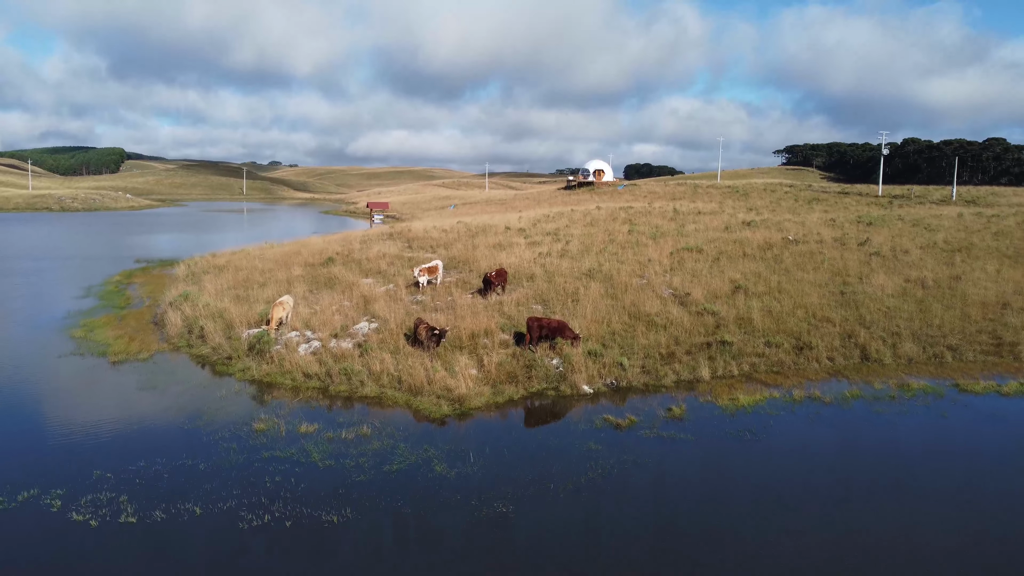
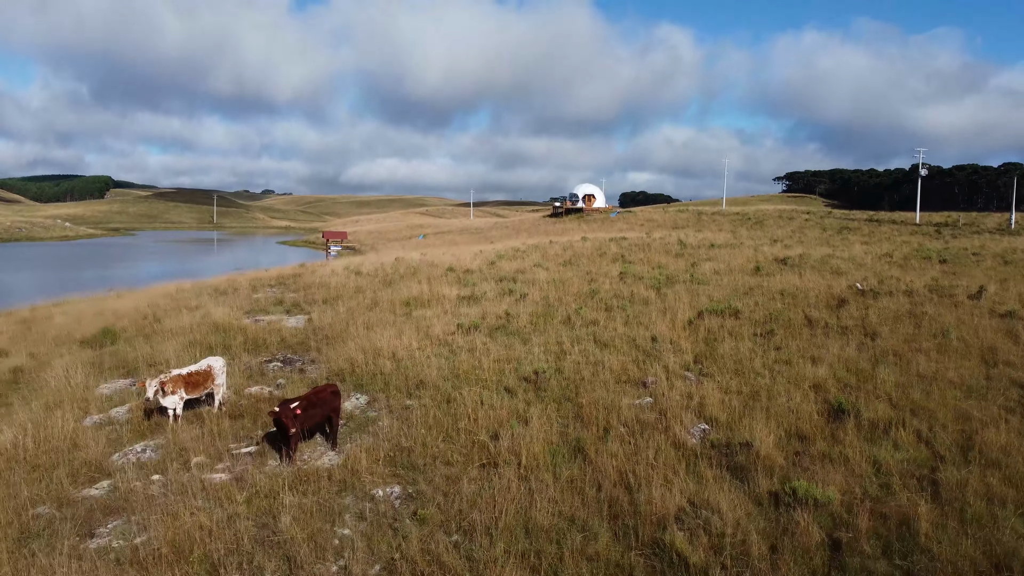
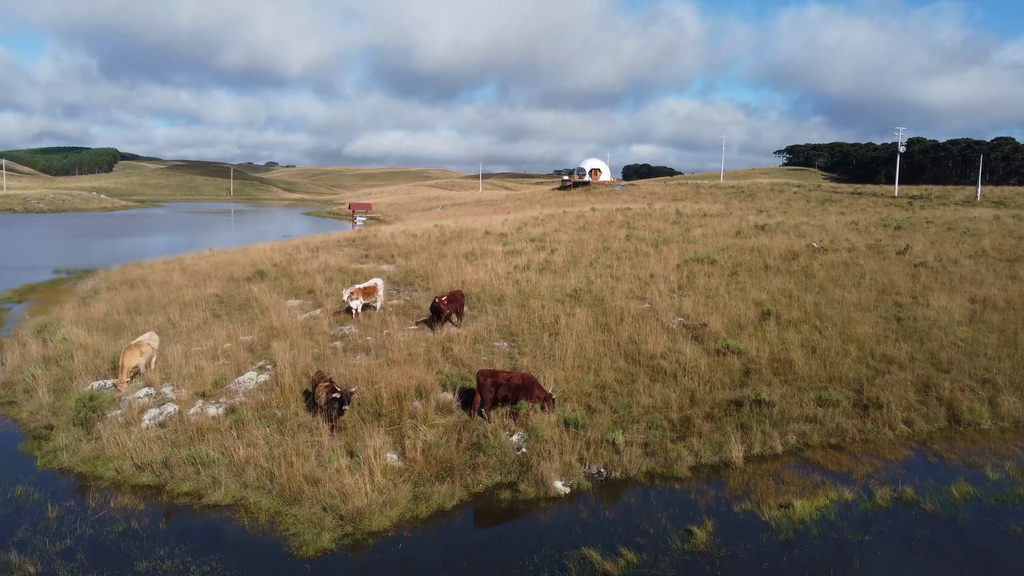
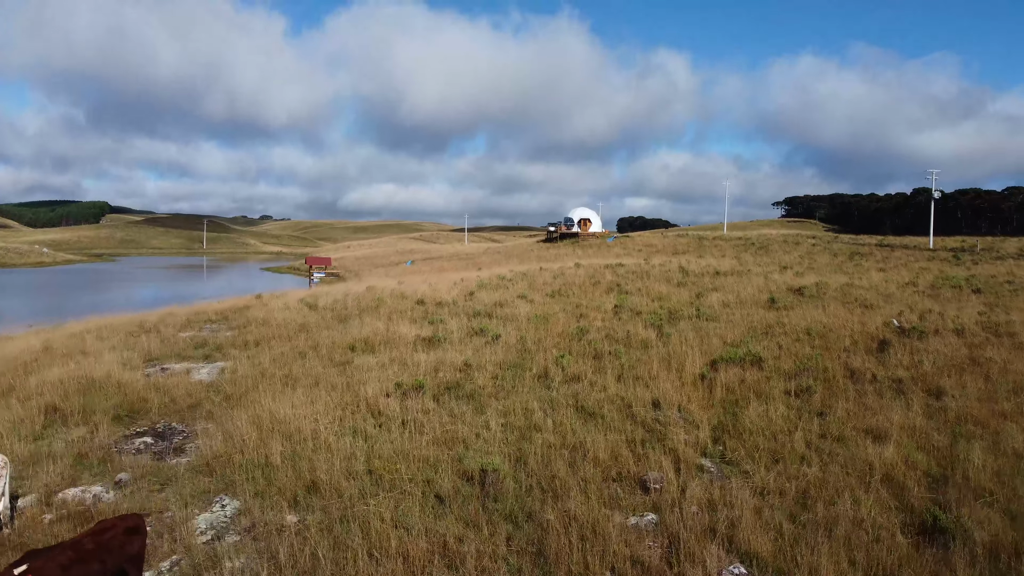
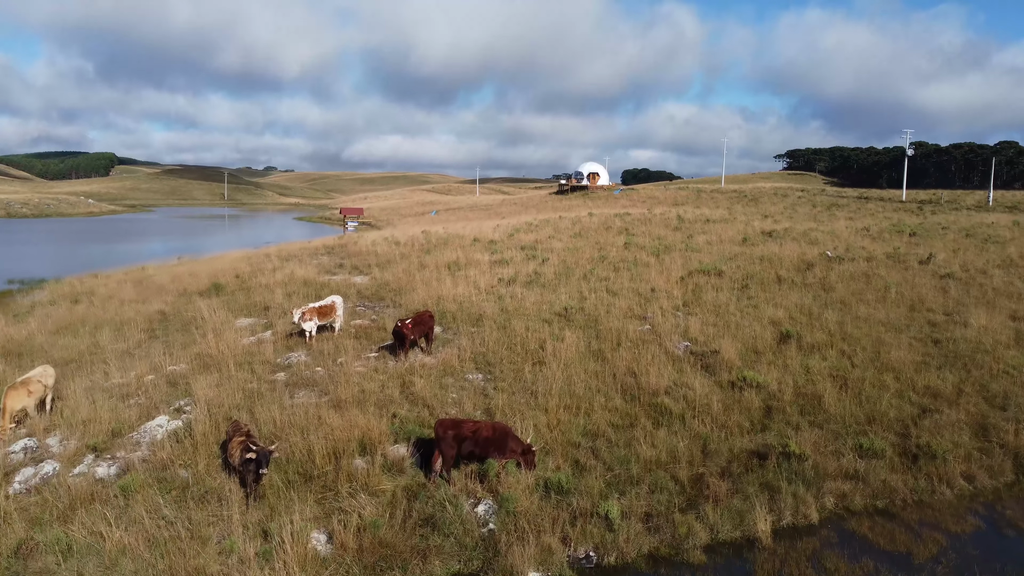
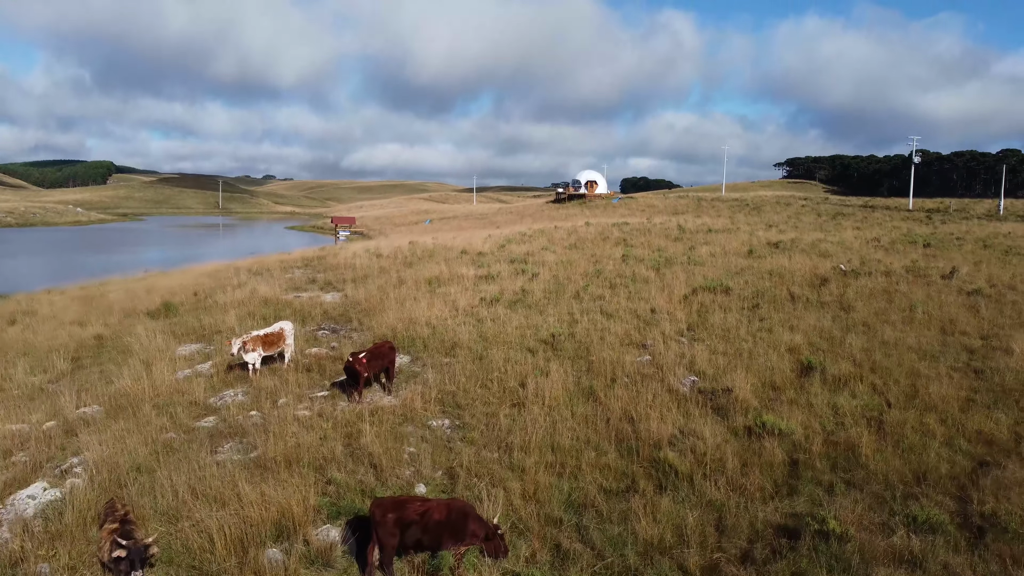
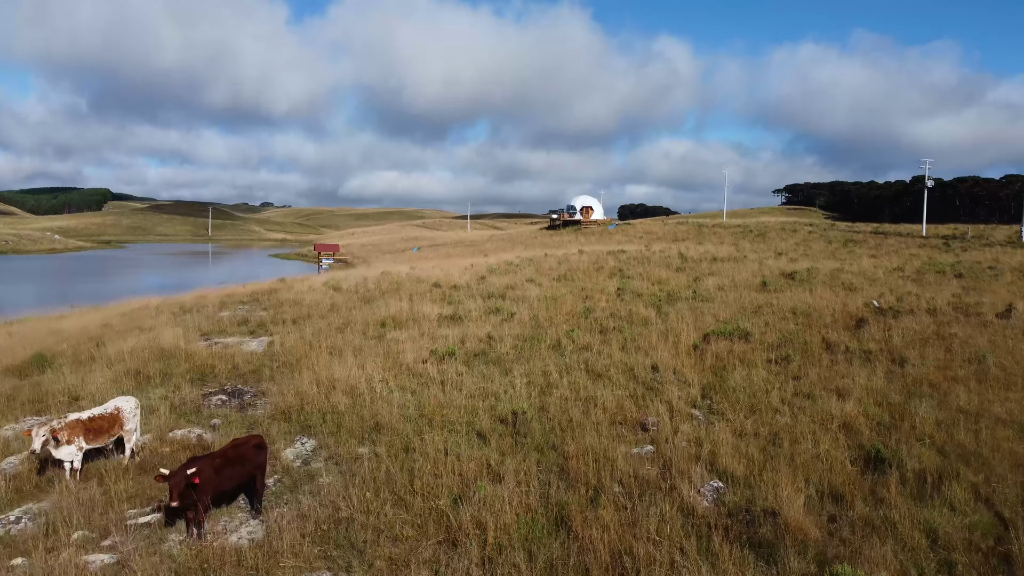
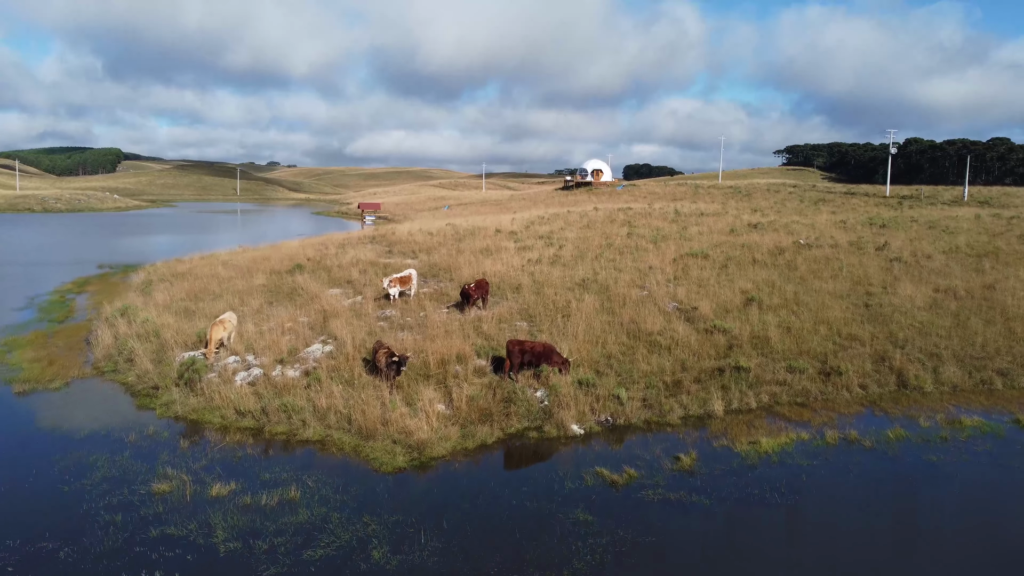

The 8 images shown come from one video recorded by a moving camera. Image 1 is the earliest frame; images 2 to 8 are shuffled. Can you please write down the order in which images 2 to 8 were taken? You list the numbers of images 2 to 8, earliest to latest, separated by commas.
8, 3, 5, 6, 2, 7, 4
